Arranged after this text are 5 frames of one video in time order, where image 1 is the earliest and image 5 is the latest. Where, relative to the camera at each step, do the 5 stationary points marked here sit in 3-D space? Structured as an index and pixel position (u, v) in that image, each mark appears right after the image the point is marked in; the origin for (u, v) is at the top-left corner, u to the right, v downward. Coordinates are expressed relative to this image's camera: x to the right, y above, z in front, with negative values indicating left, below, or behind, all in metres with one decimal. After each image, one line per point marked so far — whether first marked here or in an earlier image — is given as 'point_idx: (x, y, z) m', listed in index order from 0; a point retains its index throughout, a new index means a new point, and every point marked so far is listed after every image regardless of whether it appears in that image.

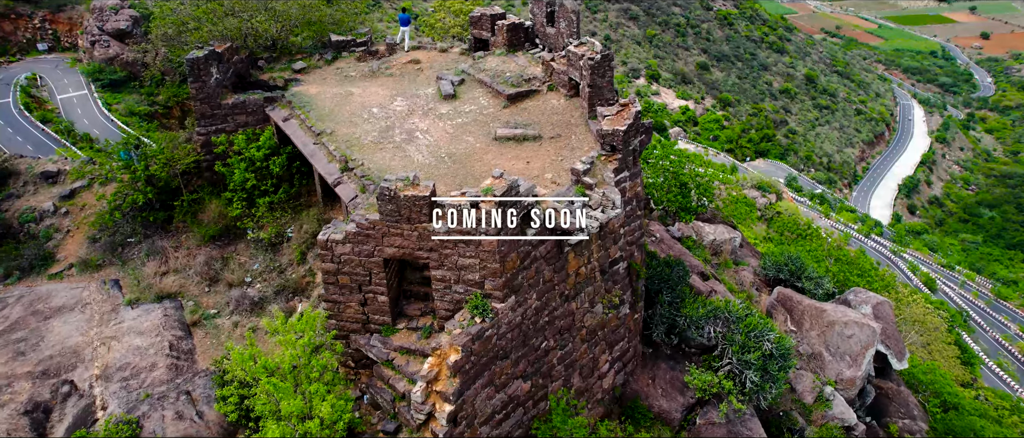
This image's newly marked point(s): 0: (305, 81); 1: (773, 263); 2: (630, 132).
0: (-4.6, +3.0, +15.5) m
1: (+6.2, -1.0, +17.0) m
2: (+1.8, +1.3, +10.8) m
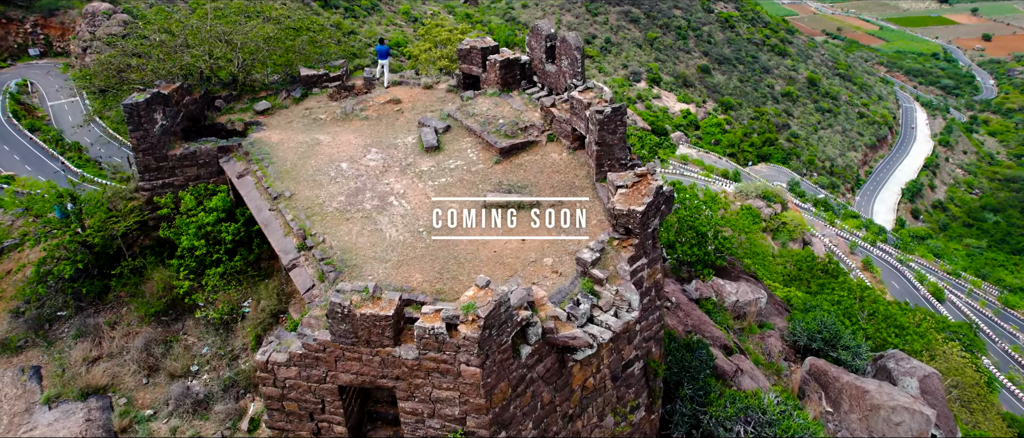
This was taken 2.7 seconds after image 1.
0: (-4.7, +1.8, +13.5) m
1: (+6.1, -2.3, +14.9) m
2: (+1.7, +0.1, +8.7) m
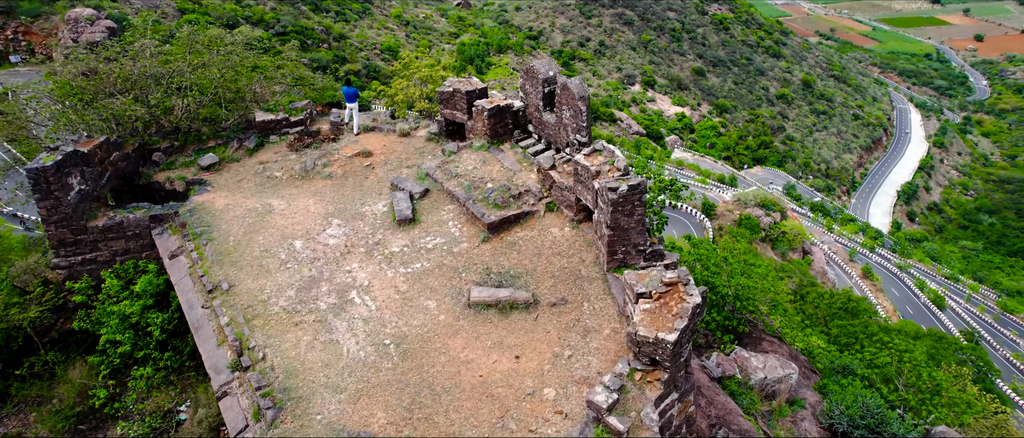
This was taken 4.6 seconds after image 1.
0: (-4.8, +0.6, +11.4) m
1: (+6.0, -3.4, +12.9) m
2: (+1.6, -1.1, +6.7) m
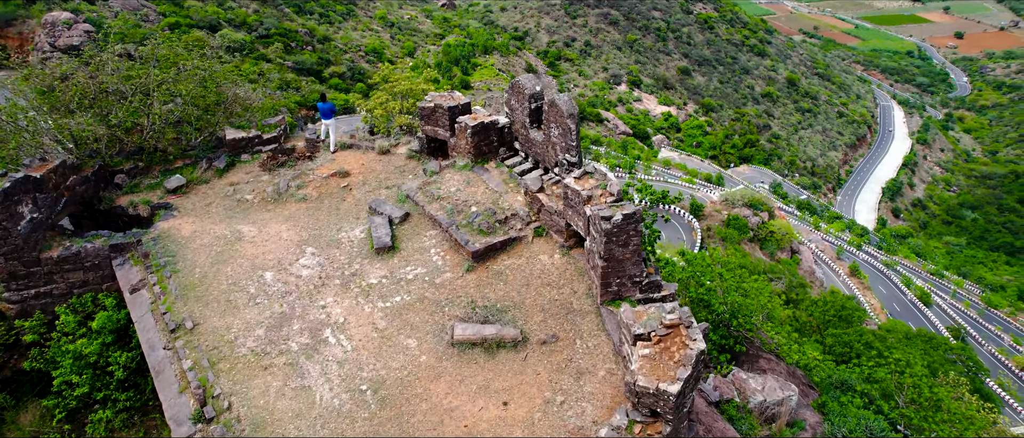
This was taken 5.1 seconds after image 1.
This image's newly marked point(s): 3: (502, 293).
0: (-5.0, +0.2, +10.7) m
1: (+5.8, -3.7, +12.4) m
2: (+1.5, -1.4, +6.1) m
3: (-0.1, -0.9, +8.4) m
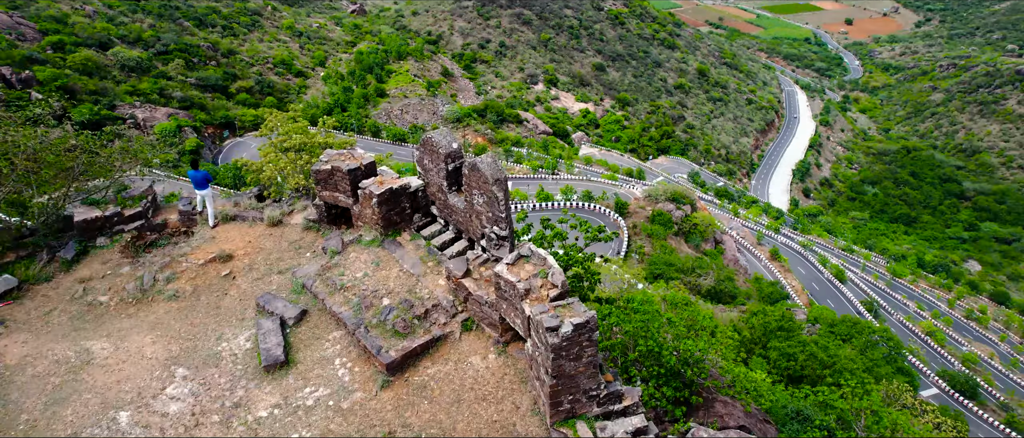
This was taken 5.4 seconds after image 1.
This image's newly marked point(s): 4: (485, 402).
0: (-6.0, -1.2, +8.5) m
1: (+4.8, -4.3, +11.3) m
2: (+1.1, -2.3, +4.6) m
3: (-0.8, -1.9, +6.7) m
4: (-0.2, -1.8, +6.9) m
